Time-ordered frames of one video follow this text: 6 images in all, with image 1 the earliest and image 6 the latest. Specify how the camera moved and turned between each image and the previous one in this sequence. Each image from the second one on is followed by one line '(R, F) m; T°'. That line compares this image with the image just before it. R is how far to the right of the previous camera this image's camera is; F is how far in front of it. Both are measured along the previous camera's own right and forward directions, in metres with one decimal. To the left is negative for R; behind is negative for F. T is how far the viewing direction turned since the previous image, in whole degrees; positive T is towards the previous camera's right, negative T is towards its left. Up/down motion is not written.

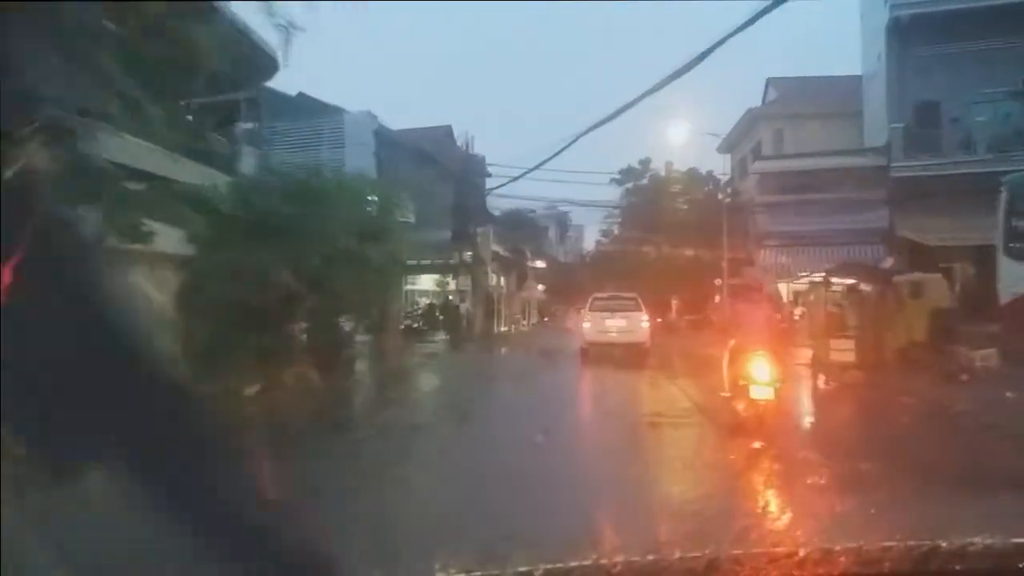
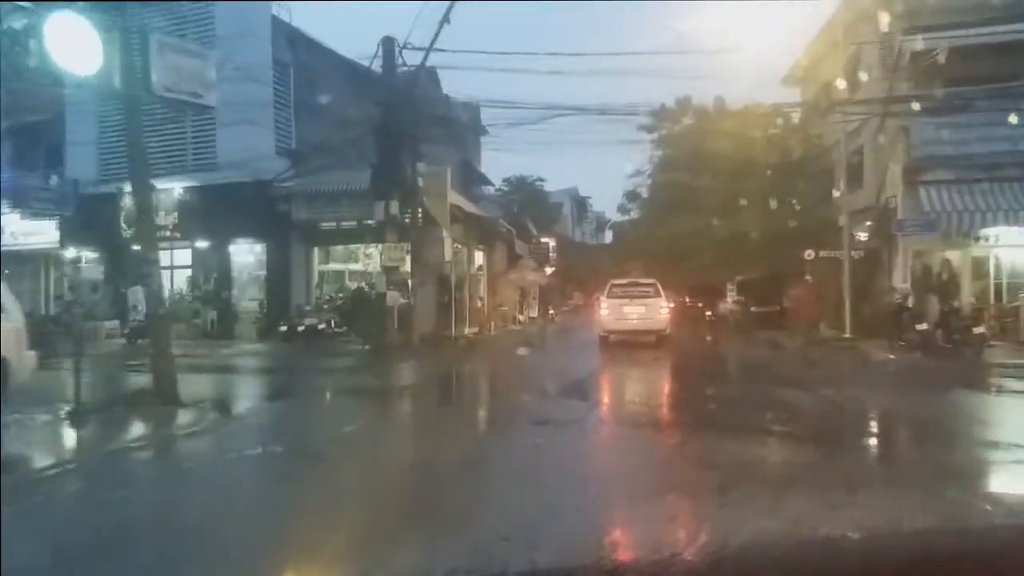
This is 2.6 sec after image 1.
(+0.7, +8.8) m; -1°
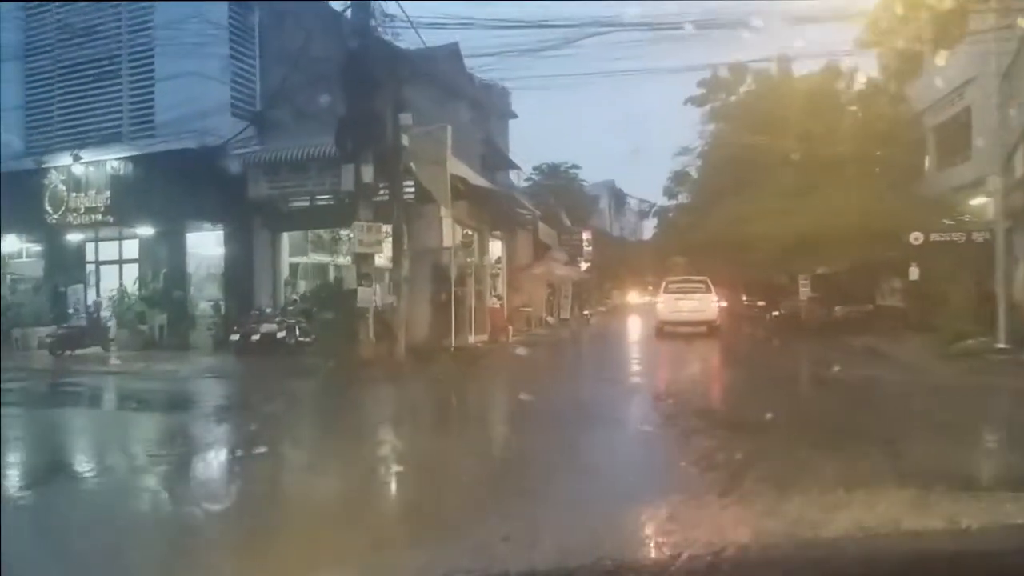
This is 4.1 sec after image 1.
(+0.2, +3.3) m; -2°
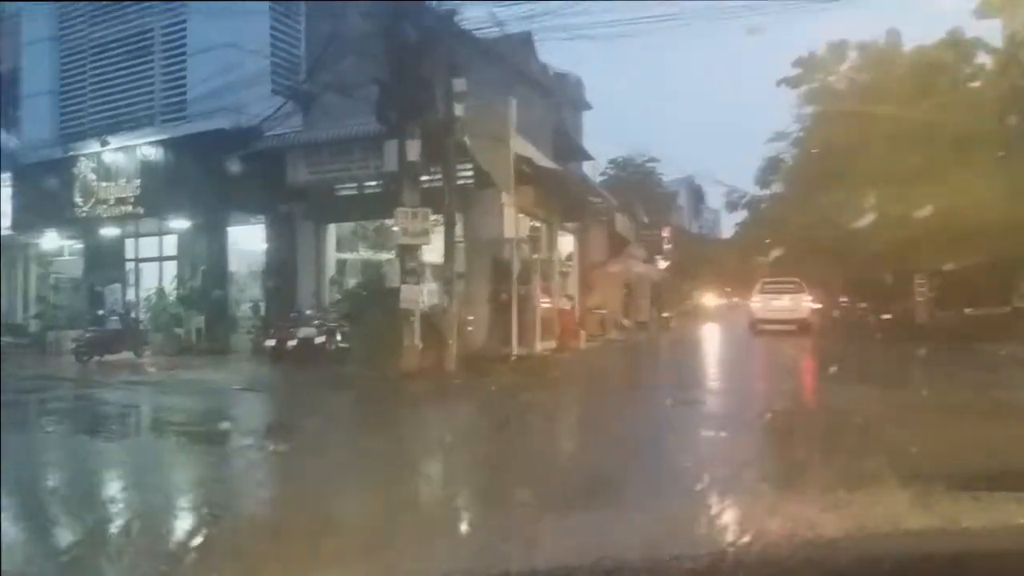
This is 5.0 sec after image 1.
(0.0, +1.5) m; -4°
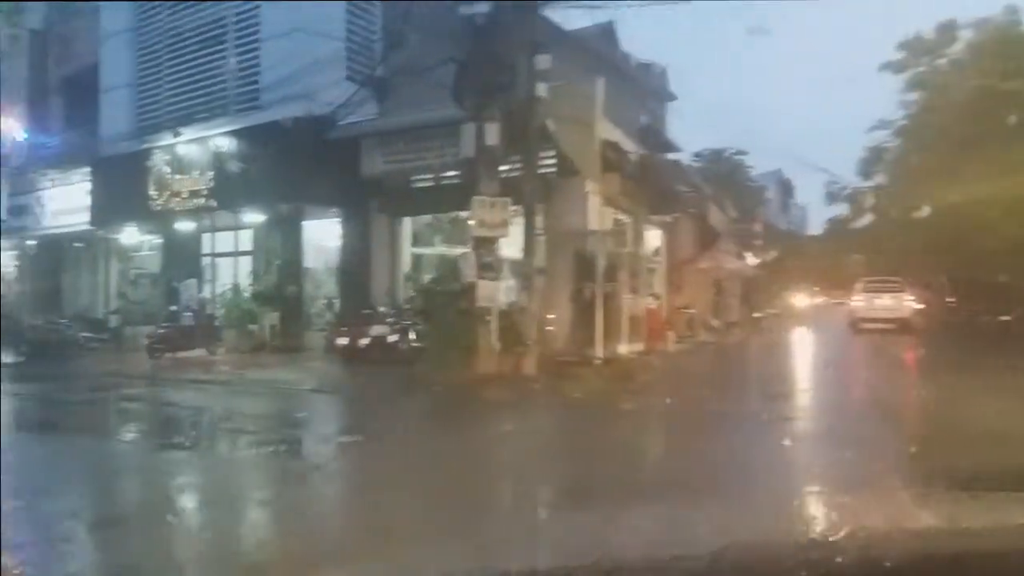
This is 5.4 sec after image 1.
(0.0, +0.6) m; -4°
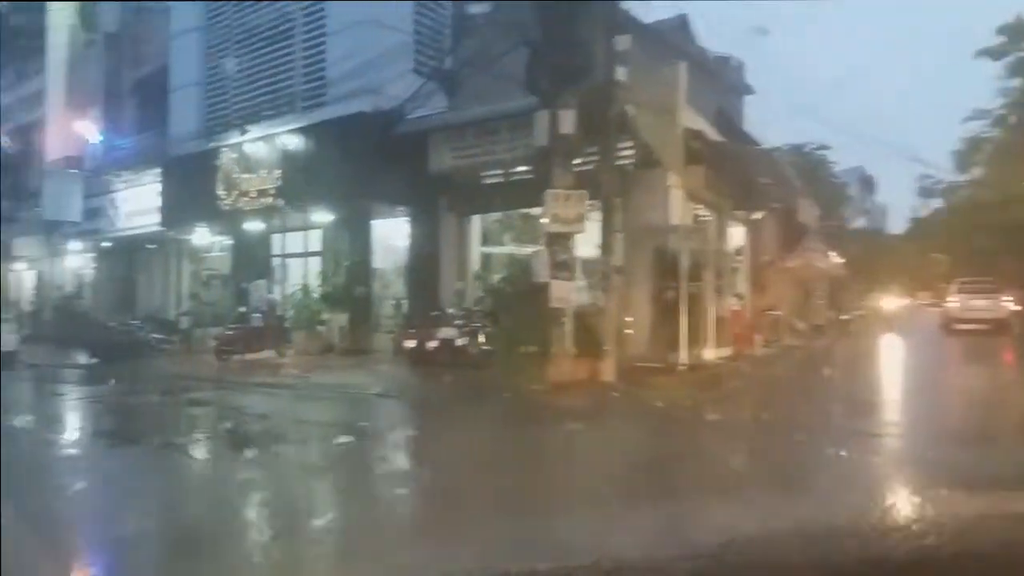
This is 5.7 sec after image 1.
(0.0, +0.4) m; -4°
